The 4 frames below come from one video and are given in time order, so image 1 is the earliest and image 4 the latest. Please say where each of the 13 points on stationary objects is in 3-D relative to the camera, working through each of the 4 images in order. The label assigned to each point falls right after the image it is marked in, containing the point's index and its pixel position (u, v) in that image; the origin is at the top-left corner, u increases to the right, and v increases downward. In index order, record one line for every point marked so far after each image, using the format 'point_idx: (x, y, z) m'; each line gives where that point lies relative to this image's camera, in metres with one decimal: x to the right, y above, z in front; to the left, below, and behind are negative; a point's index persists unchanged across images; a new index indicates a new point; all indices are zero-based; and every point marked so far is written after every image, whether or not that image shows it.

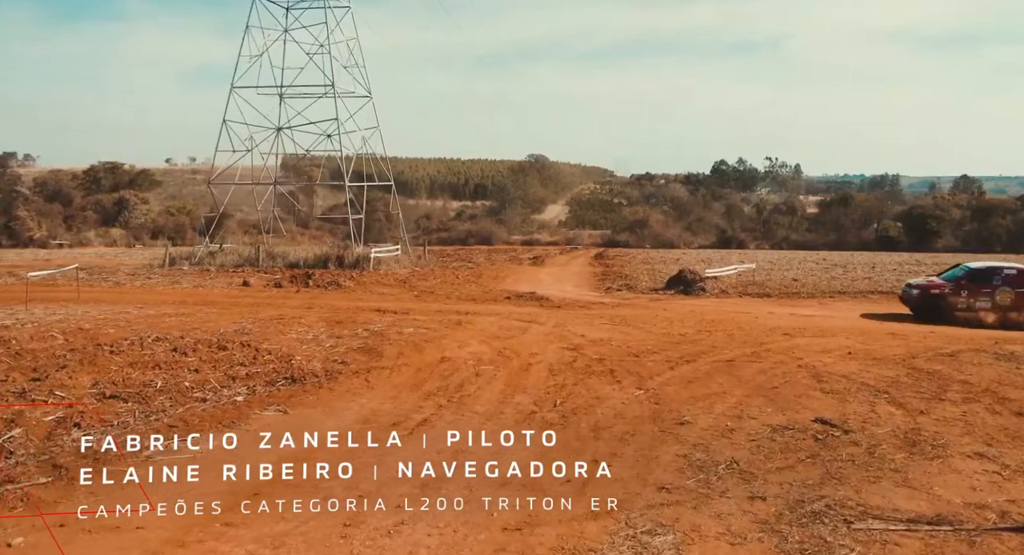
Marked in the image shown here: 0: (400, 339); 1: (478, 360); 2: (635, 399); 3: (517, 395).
0: (-2.3, -1.3, +17.5) m
1: (-0.6, -1.5, +15.4) m
2: (+1.7, -1.7, +11.6) m
3: (+0.1, -1.8, +12.4) m
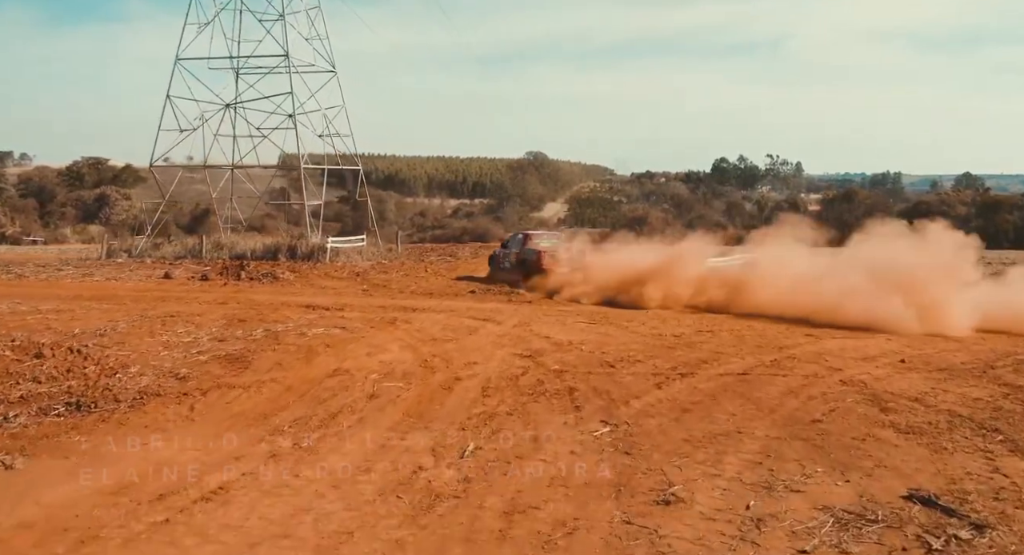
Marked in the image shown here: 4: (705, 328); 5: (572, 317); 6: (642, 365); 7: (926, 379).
0: (-3.3, -1.0, +13.0) m
1: (-1.7, -1.3, +10.9) m
2: (+0.7, -1.4, +7.1) m
3: (-1.0, -1.5, +8.0) m
4: (+3.7, -1.0, +15.7) m
5: (+1.2, -0.8, +17.3) m
6: (+1.8, -1.2, +11.5) m
7: (+5.3, -1.3, +10.6) m
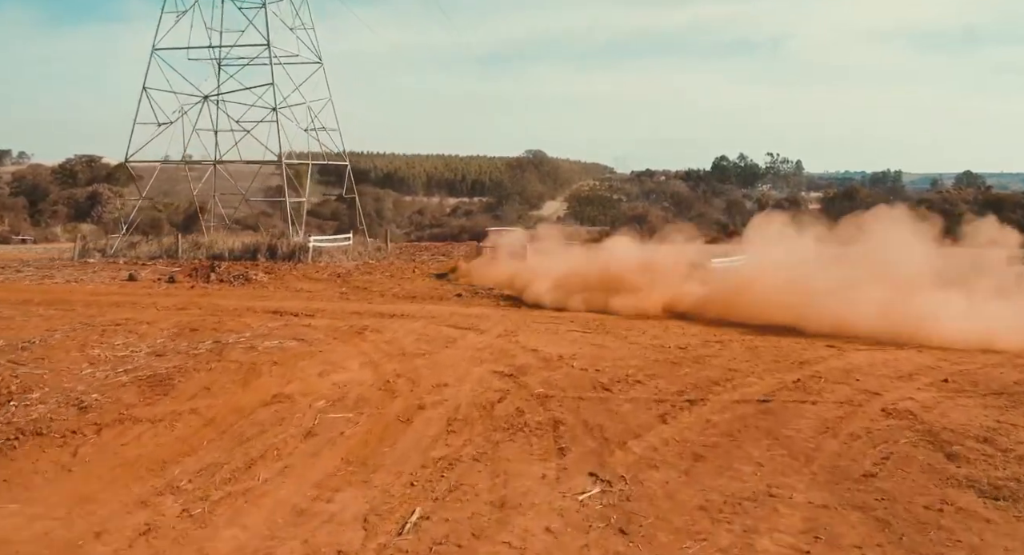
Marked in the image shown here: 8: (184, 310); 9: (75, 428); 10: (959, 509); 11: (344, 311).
0: (-3.6, -1.1, +11.2) m
1: (-1.9, -1.3, +9.1) m
2: (+0.4, -1.5, +5.3) m
3: (-1.2, -1.6, +6.2) m
4: (+3.4, -1.0, +14.0) m
5: (+1.0, -0.9, +15.5) m
6: (+1.5, -1.3, +9.7) m
7: (+5.0, -1.4, +8.8) m
8: (-7.2, -0.7, +18.2) m
9: (-4.0, -1.4, +7.6) m
10: (+2.8, -1.4, +5.3) m
11: (-3.7, -0.7, +18.4) m
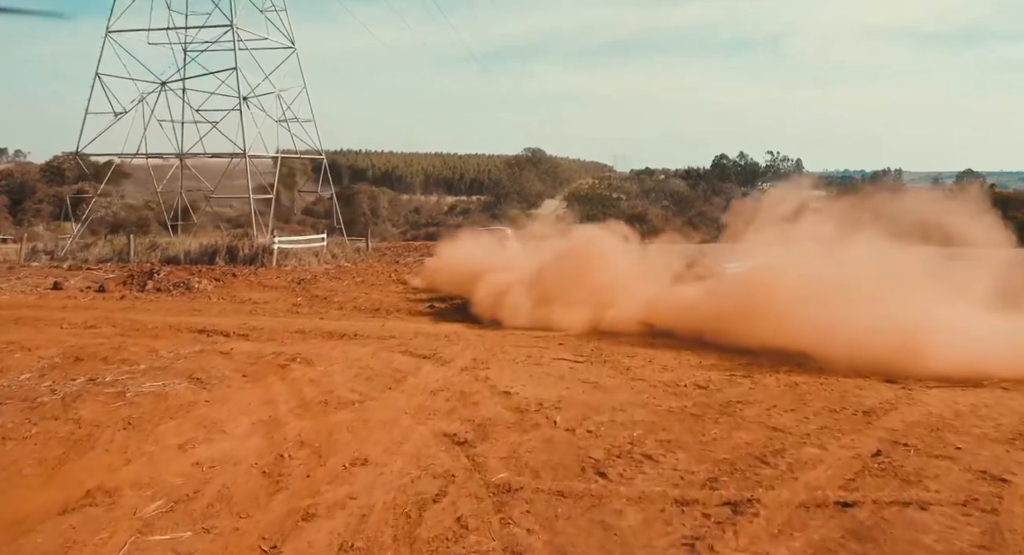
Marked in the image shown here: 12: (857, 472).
0: (-4.0, -1.3, +8.0) m
1: (-2.3, -1.6, +5.9) m
2: (0.0, -1.7, +2.2) m
3: (-1.6, -1.8, +3.0) m
4: (+3.0, -1.2, +10.8) m
5: (+0.6, -1.1, +12.3) m
6: (+1.1, -1.5, +6.5) m
7: (+4.6, -1.6, +5.6) m
8: (-7.6, -0.9, +15.0) m
9: (-4.4, -1.6, +4.4) m
10: (+2.4, -1.7, +2.1) m
11: (-4.2, -0.9, +15.2) m
12: (+2.7, -1.5, +6.5) m
